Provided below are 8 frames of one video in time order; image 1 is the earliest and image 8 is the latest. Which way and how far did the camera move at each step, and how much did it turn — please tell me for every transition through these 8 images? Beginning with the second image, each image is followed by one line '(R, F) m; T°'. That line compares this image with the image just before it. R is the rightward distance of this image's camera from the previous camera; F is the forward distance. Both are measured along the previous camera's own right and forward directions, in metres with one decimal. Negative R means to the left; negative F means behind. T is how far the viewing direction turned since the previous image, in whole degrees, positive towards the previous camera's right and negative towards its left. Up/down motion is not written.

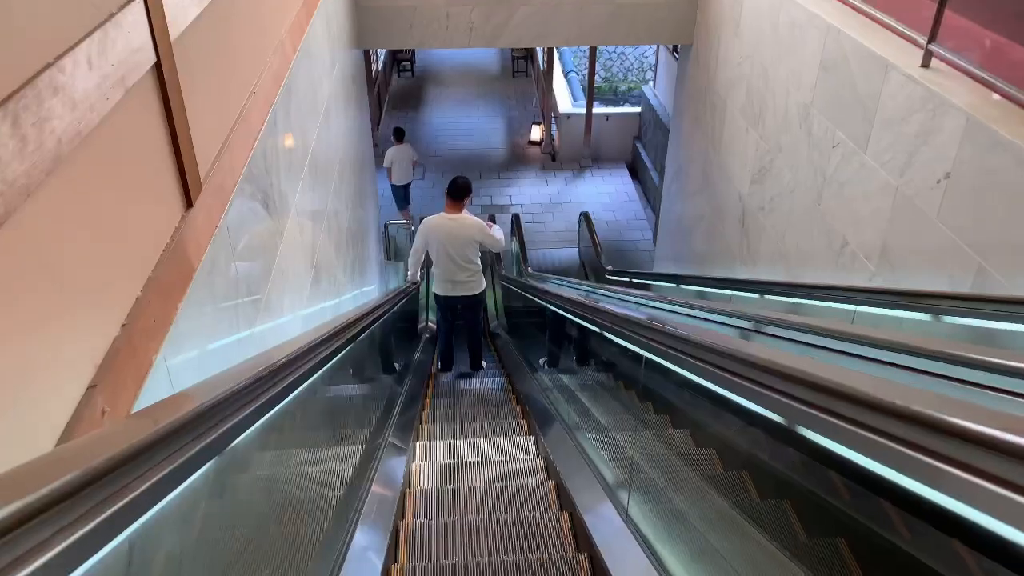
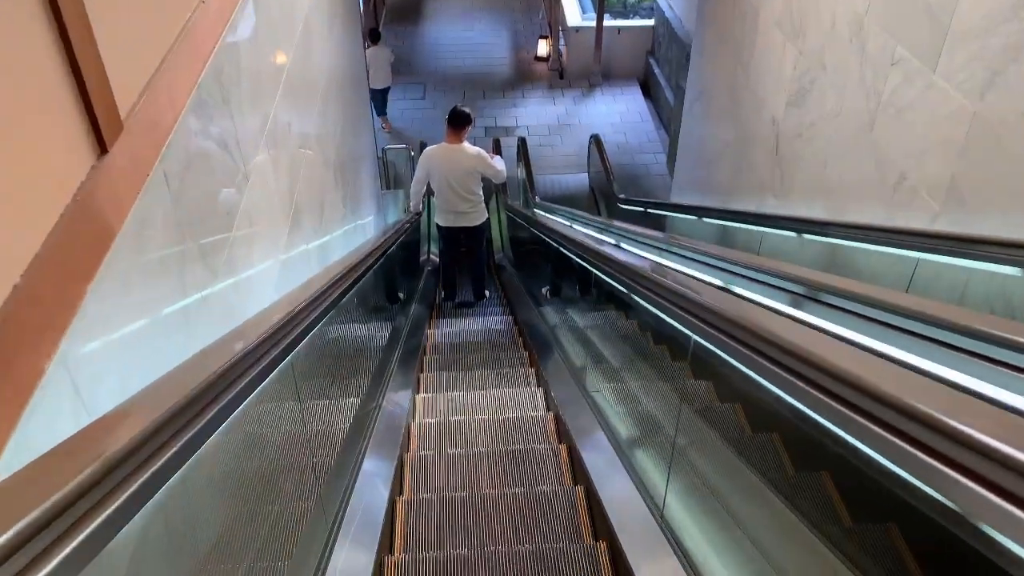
(0.0, +0.3) m; 0°
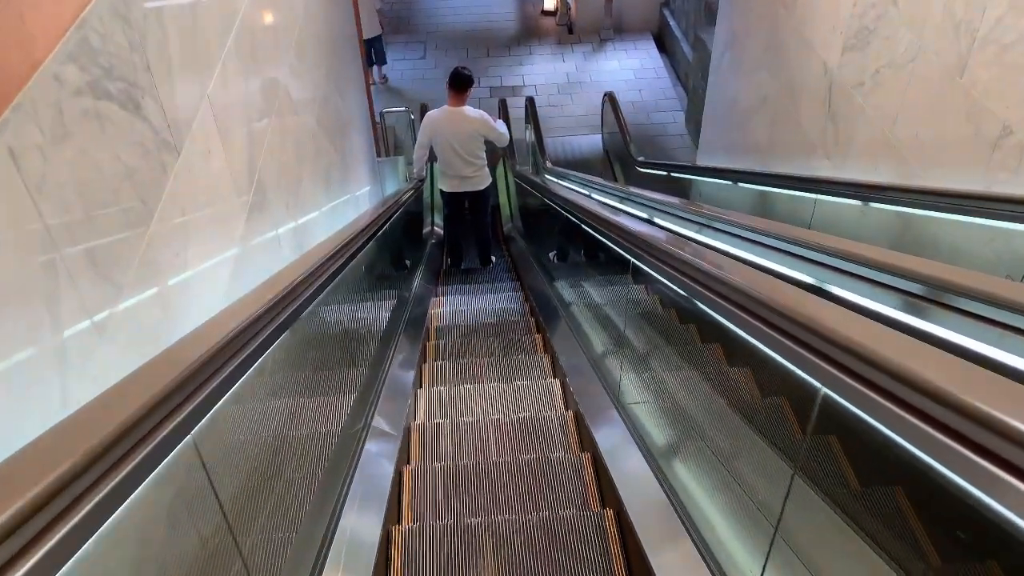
(0.0, +0.5) m; -1°
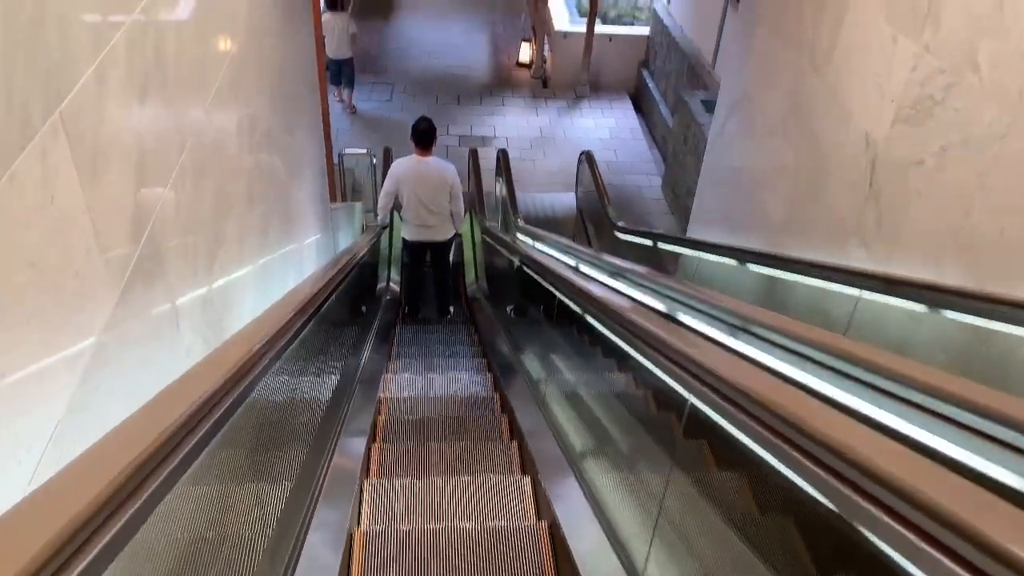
(-0.1, +0.6) m; +4°
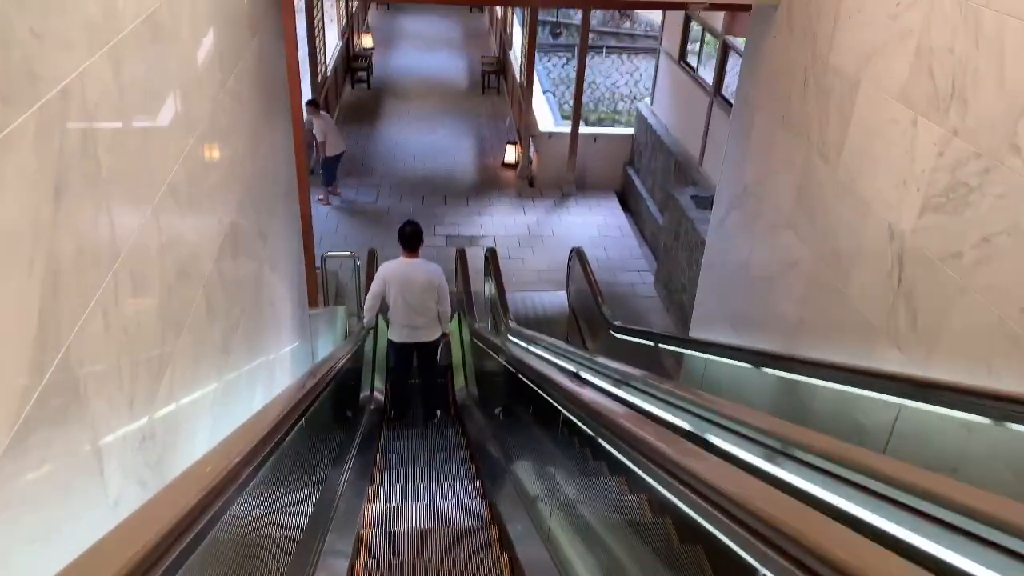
(0.0, +0.3) m; +1°
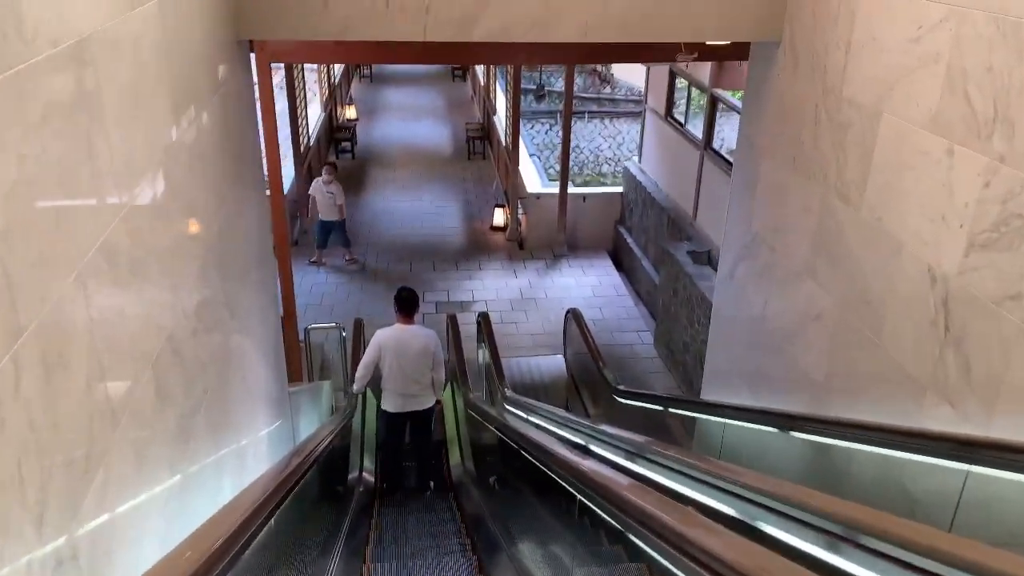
(0.0, +0.3) m; +1°
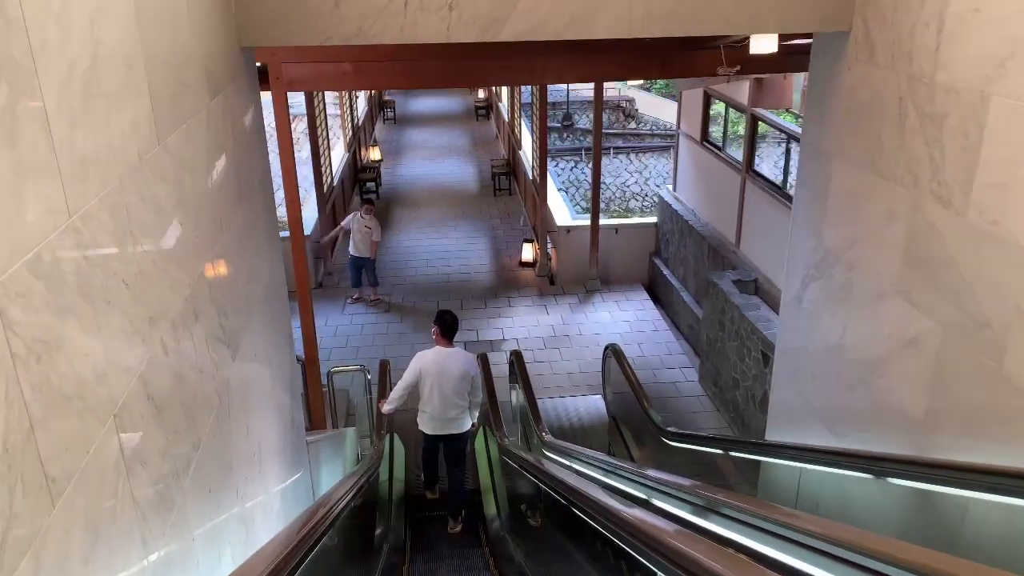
(0.0, +0.4) m; -2°
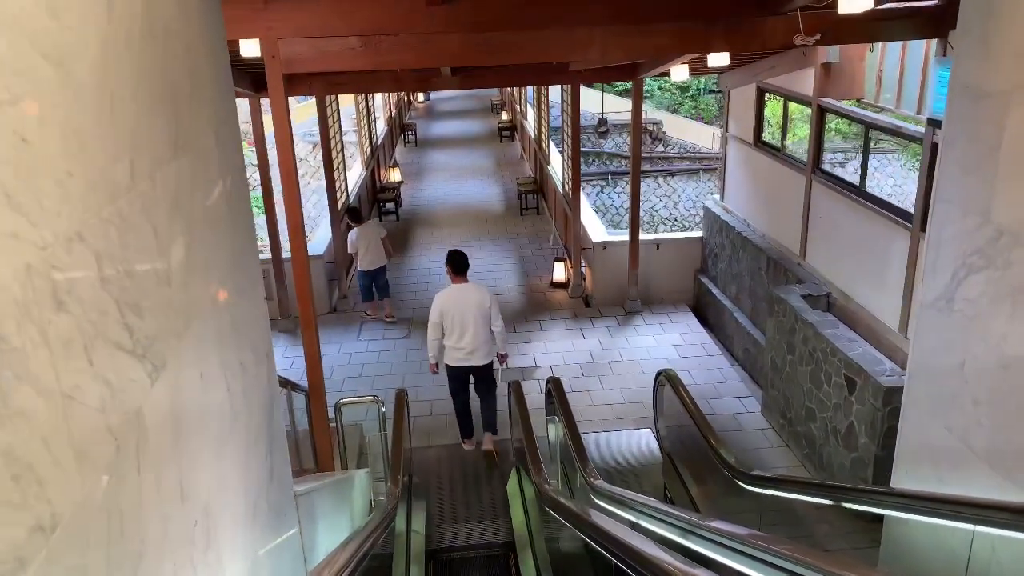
(-0.1, +0.8) m; -2°
